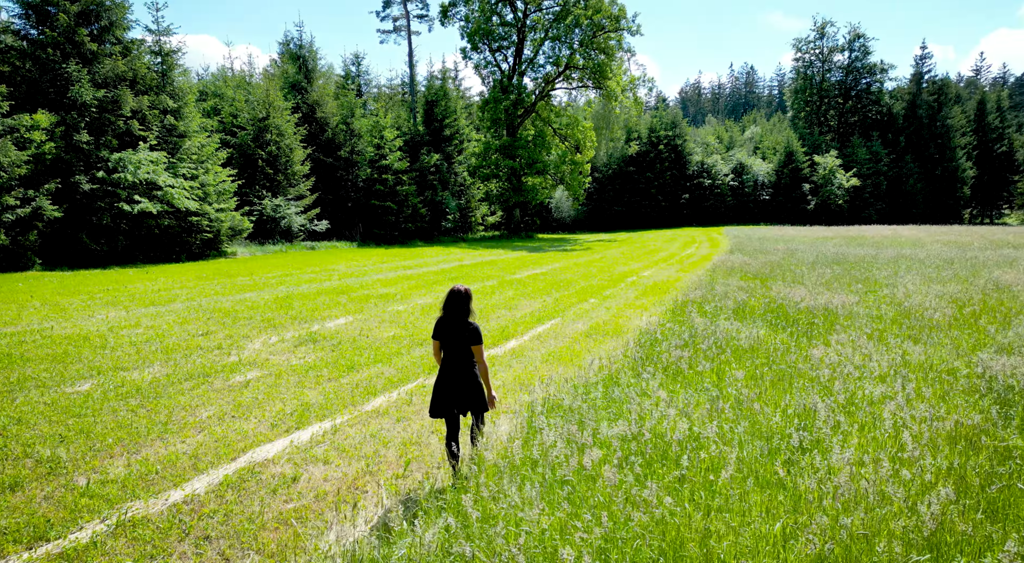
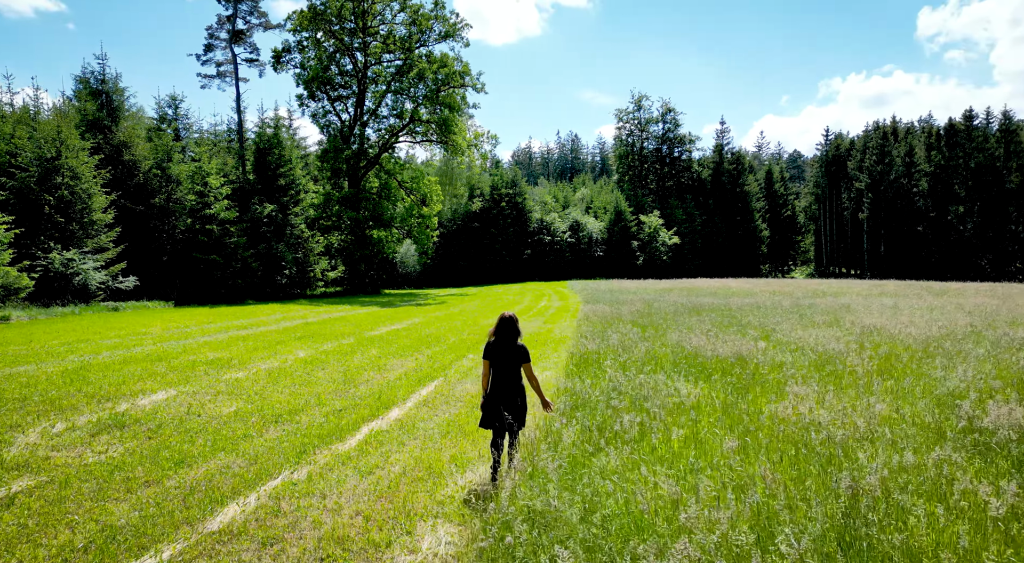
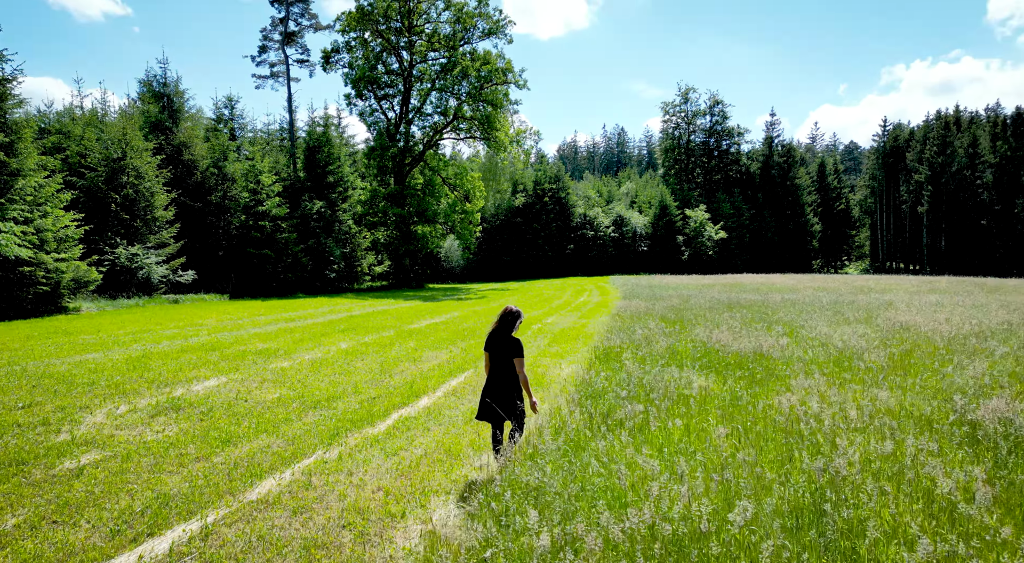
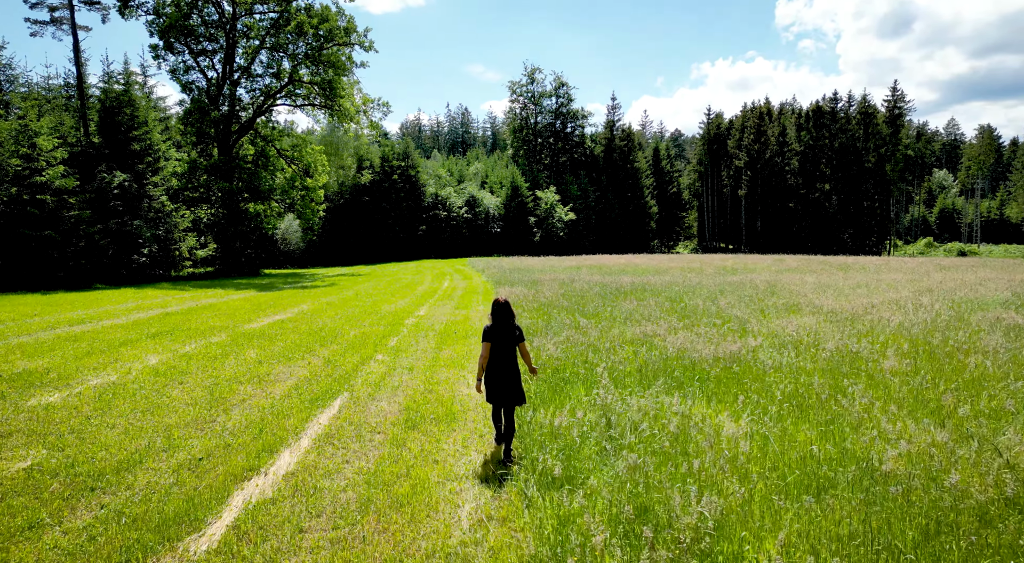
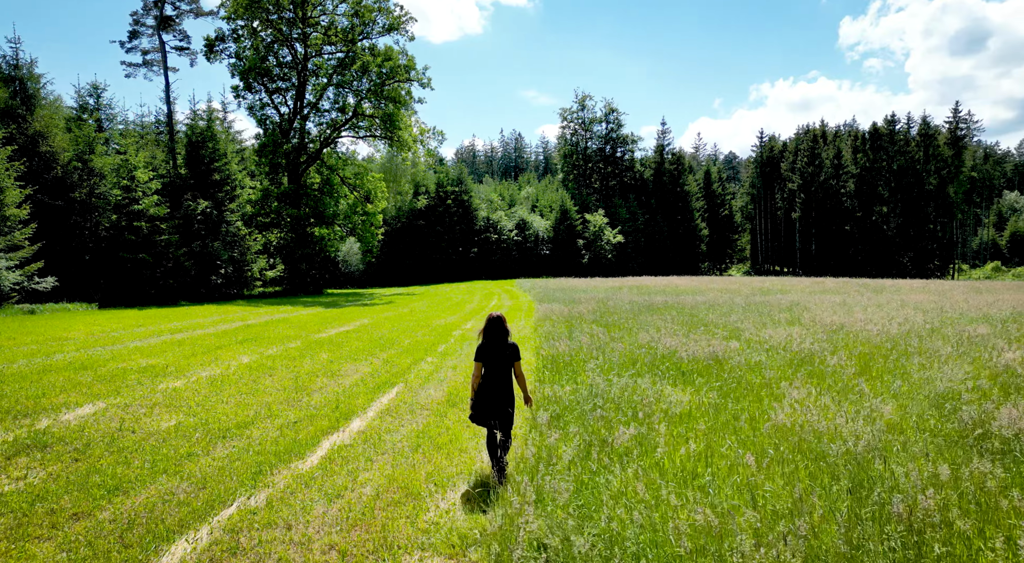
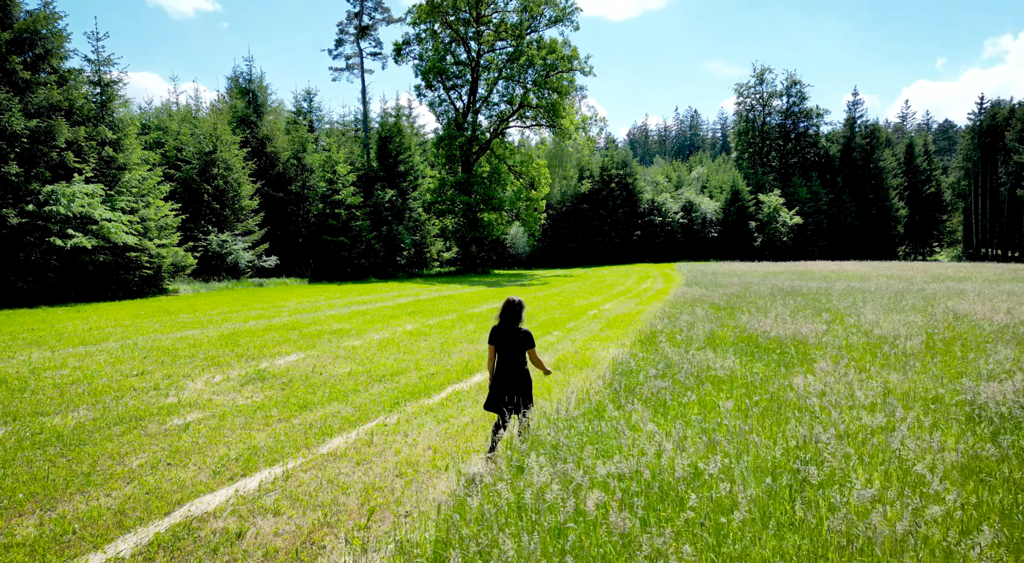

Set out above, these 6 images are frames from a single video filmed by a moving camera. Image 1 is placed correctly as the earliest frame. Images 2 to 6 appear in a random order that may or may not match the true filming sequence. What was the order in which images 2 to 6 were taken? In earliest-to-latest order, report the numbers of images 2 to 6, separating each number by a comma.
6, 3, 2, 5, 4
